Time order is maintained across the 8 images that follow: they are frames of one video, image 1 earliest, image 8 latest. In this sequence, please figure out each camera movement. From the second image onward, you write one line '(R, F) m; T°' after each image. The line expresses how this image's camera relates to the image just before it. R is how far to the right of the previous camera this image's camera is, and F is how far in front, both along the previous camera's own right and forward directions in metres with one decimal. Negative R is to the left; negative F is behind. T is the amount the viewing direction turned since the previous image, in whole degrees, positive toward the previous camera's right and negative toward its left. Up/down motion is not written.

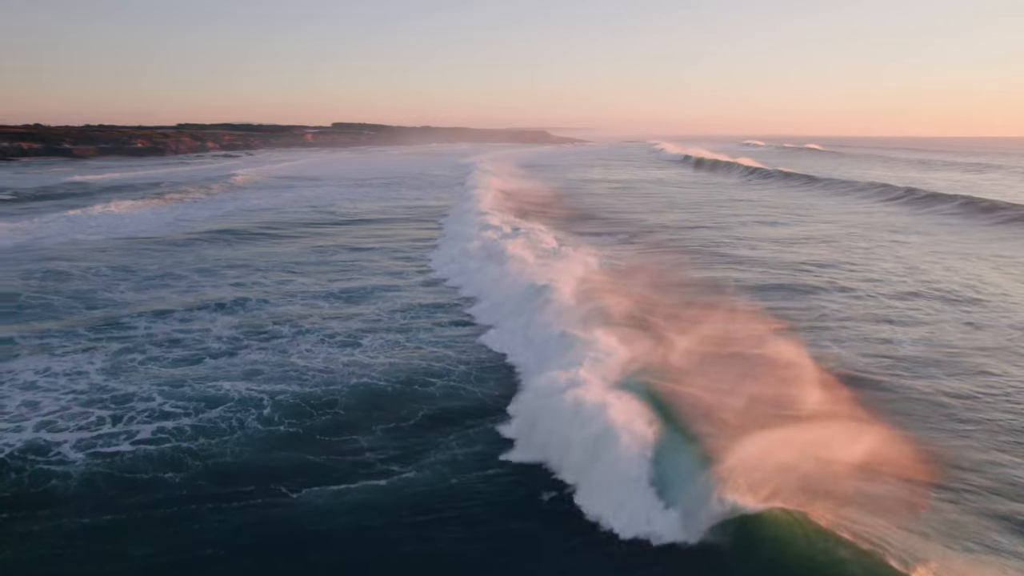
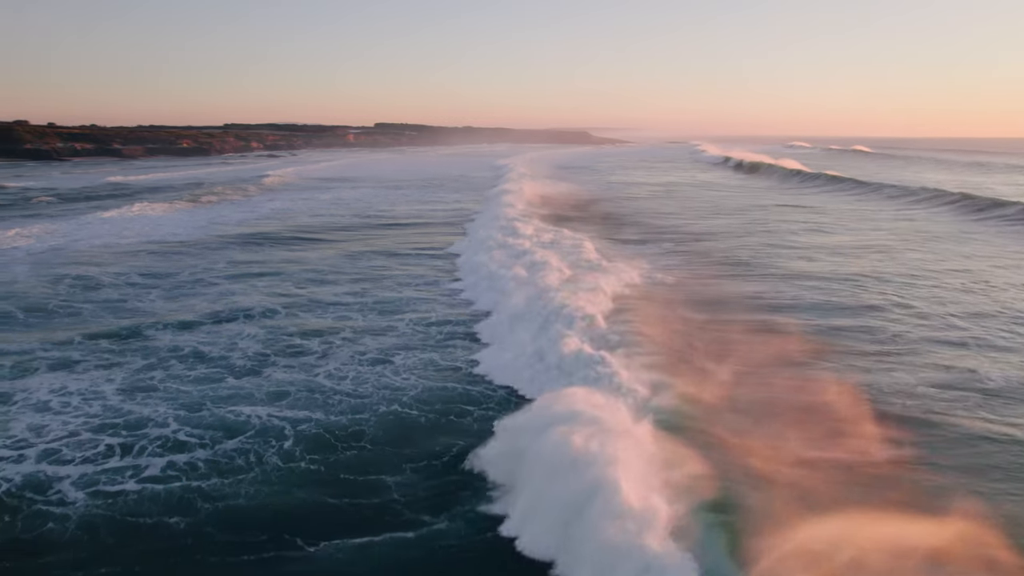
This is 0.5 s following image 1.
(-0.1, +0.6) m; -3°
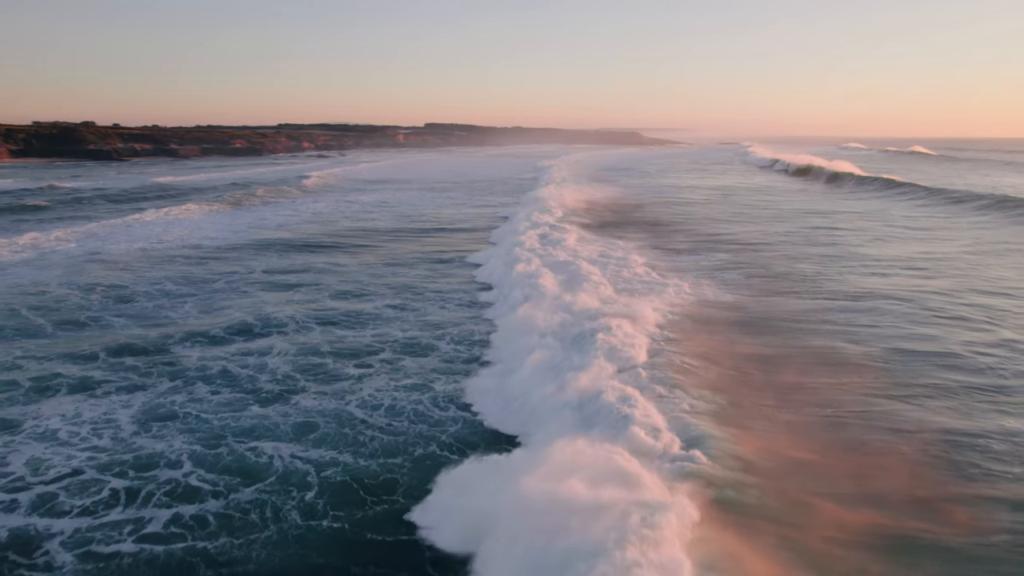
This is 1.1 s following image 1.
(-0.1, +0.7) m; -4°
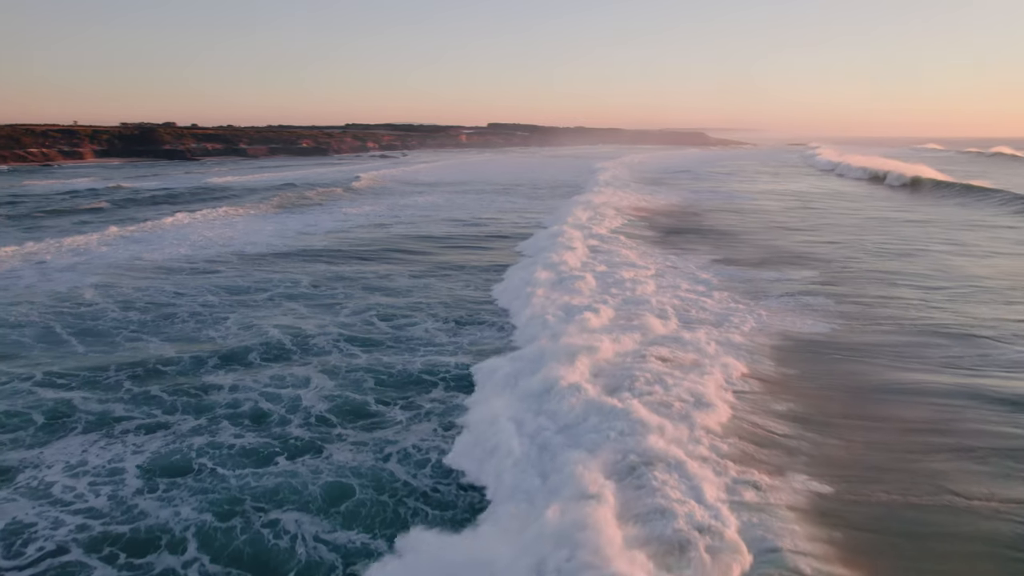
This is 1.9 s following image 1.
(-0.1, +1.0) m; -5°
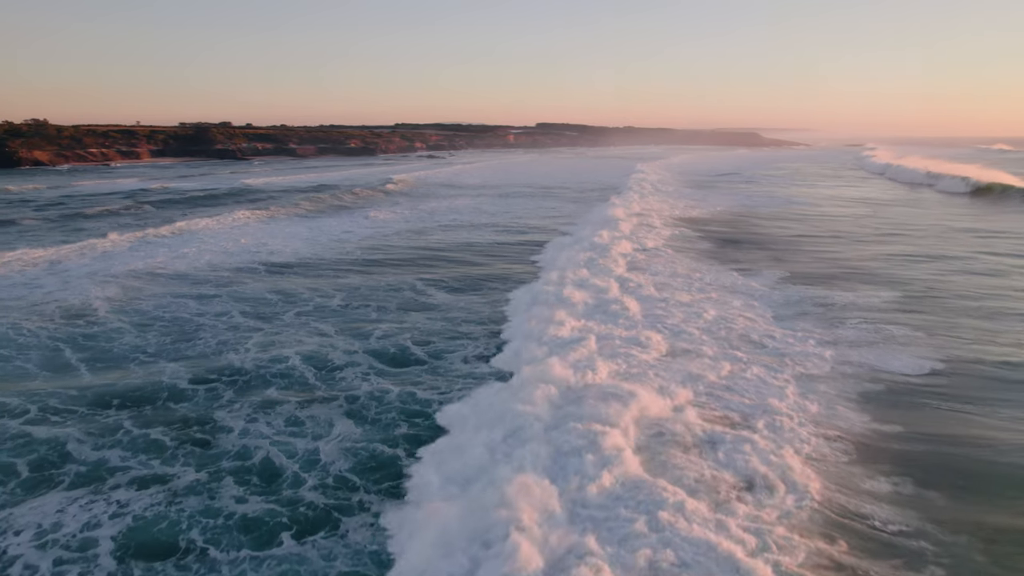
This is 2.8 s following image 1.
(-0.1, +1.0) m; -4°
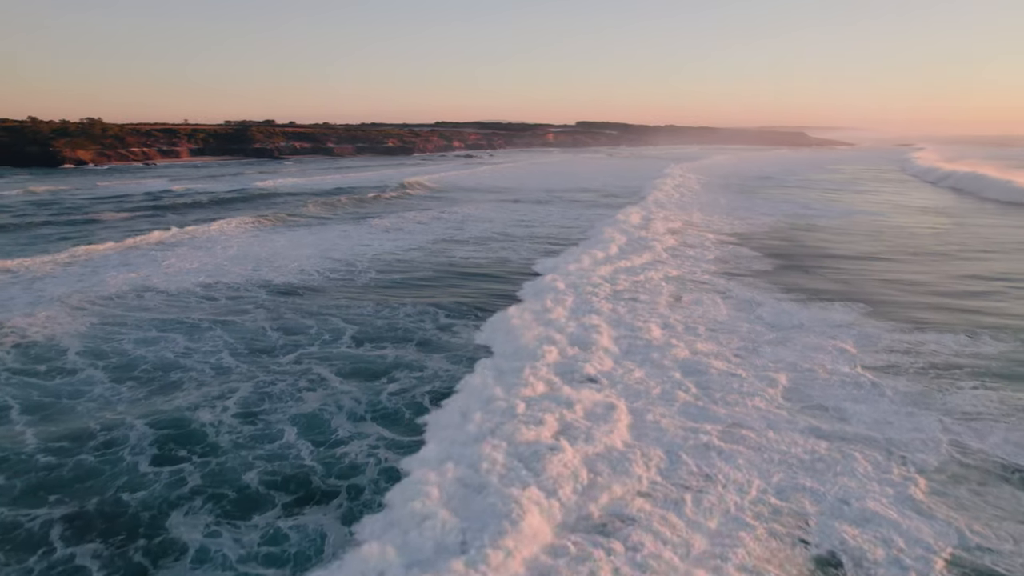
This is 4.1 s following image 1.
(-0.1, +1.5) m; -3°
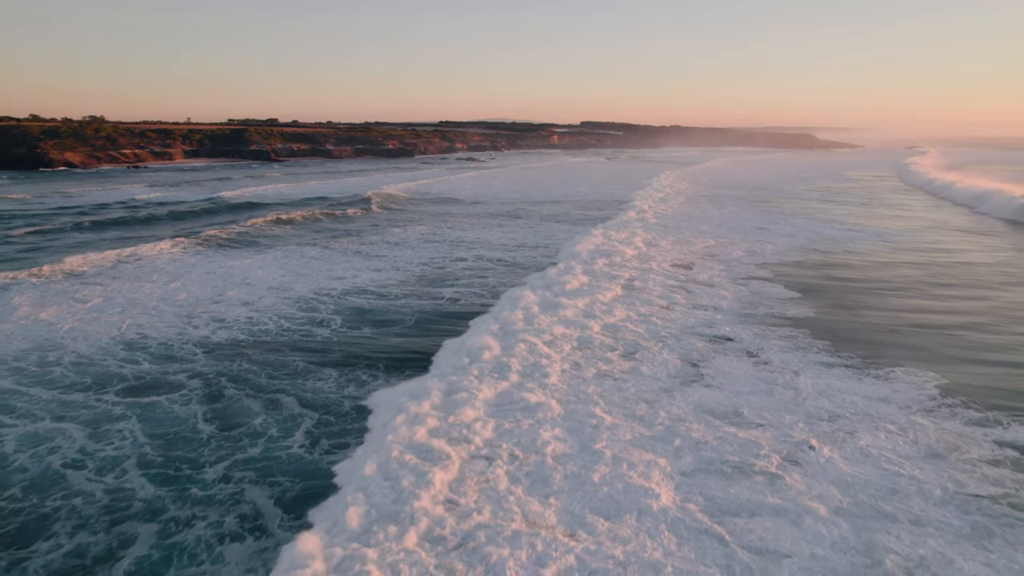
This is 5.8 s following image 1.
(0.0, +1.9) m; 0°
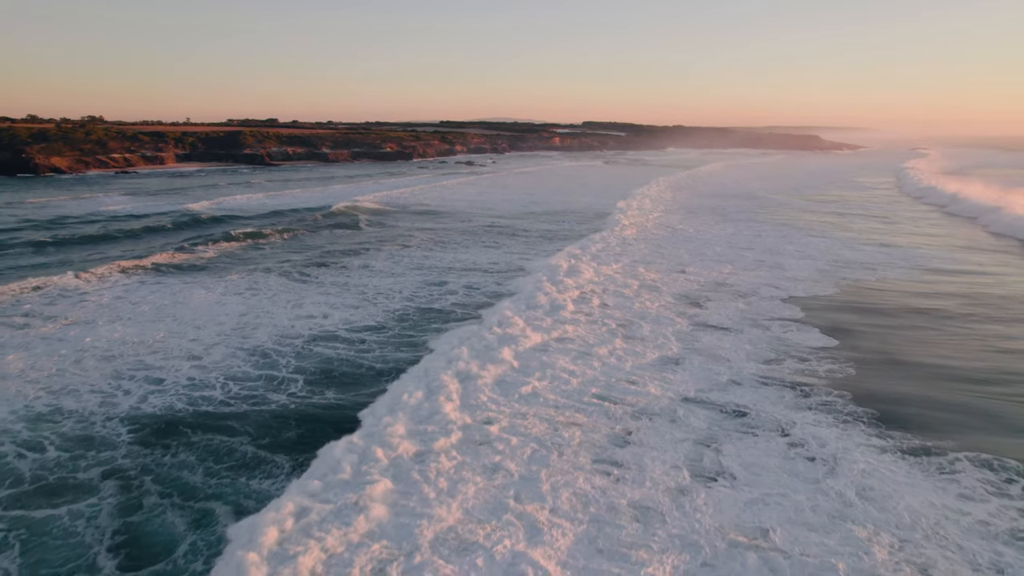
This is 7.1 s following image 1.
(+0.1, +1.5) m; 0°
